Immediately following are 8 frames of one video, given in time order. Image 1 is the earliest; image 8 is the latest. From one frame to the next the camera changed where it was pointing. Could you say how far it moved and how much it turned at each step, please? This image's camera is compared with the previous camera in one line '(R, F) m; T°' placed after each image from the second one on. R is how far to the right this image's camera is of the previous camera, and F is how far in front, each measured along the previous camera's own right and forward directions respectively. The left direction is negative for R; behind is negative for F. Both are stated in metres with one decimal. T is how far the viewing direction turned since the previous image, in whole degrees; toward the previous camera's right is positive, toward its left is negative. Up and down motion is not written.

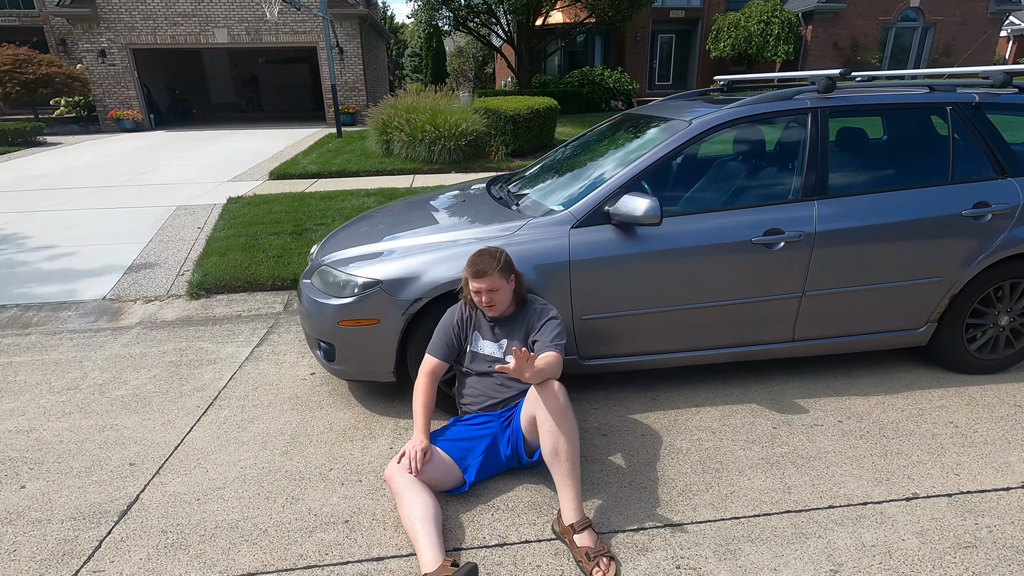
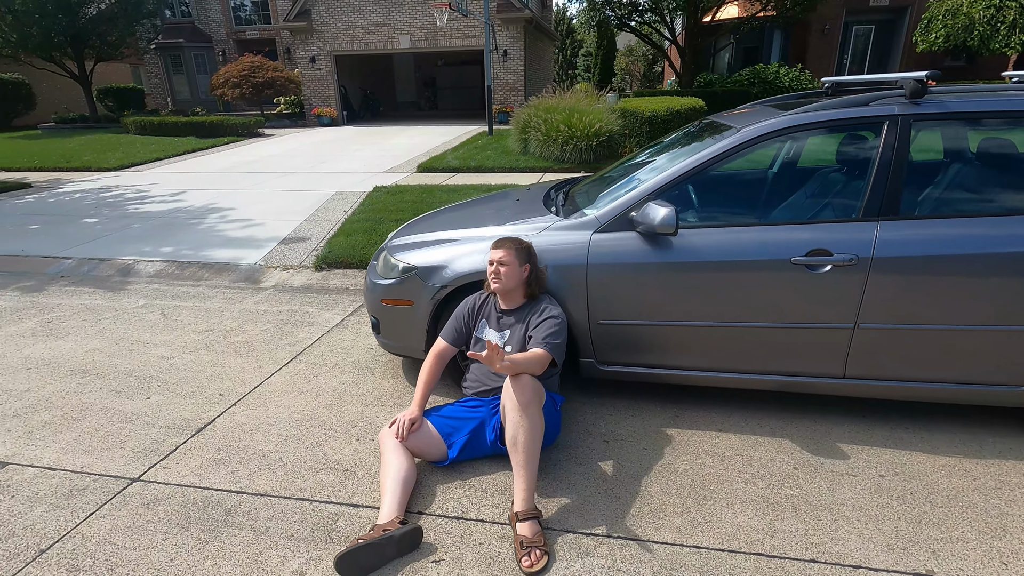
(+0.7, 0.0) m; -17°
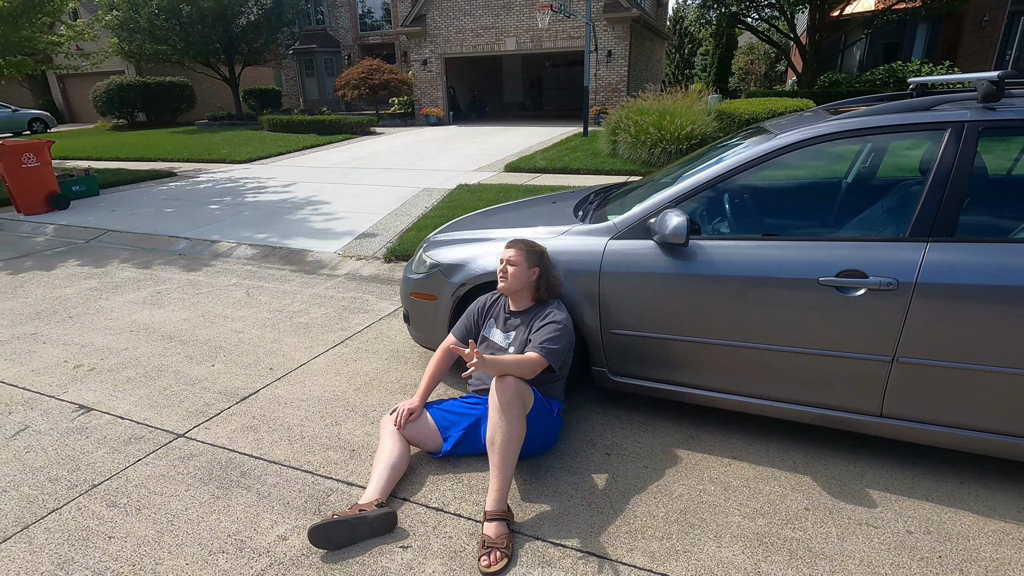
(+0.5, 0.0) m; -11°
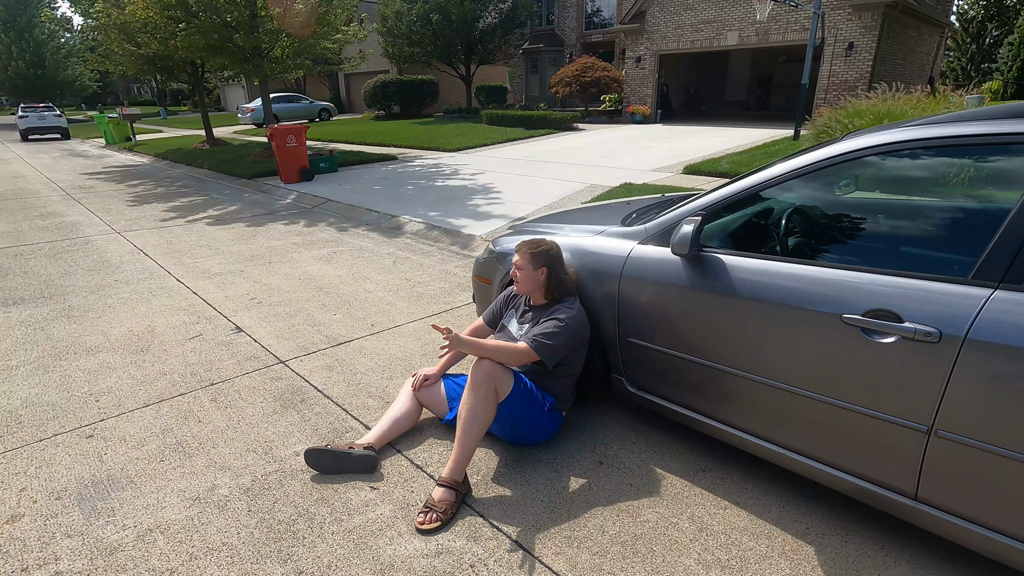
(+0.9, +0.1) m; -21°
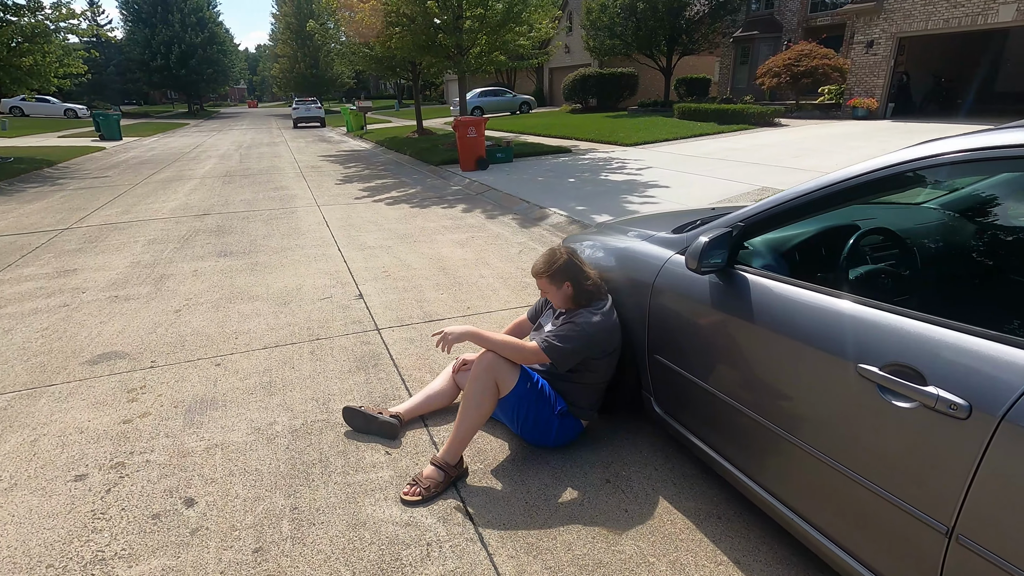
(+0.8, +0.1) m; -20°
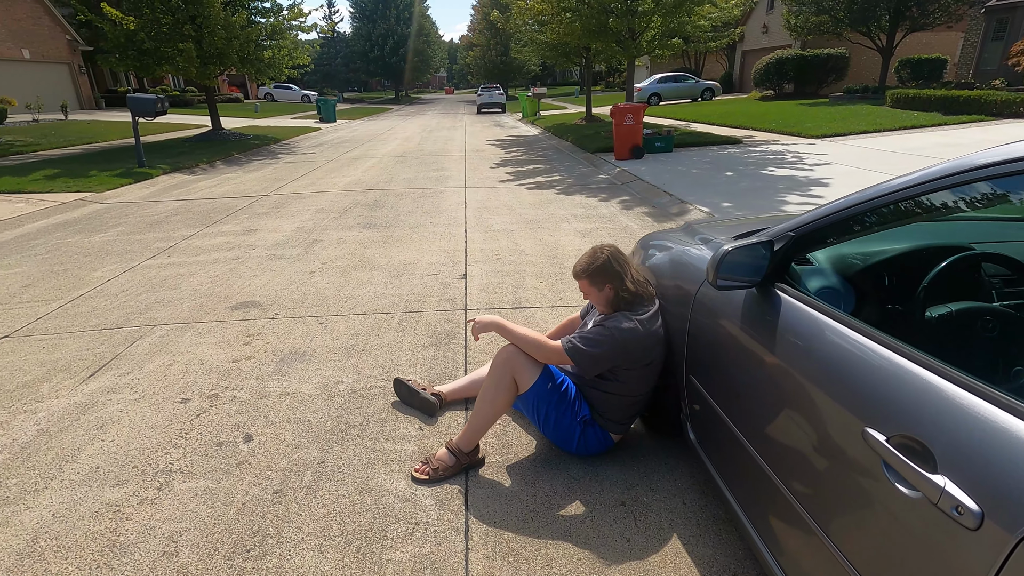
(+0.6, +0.2) m; -17°
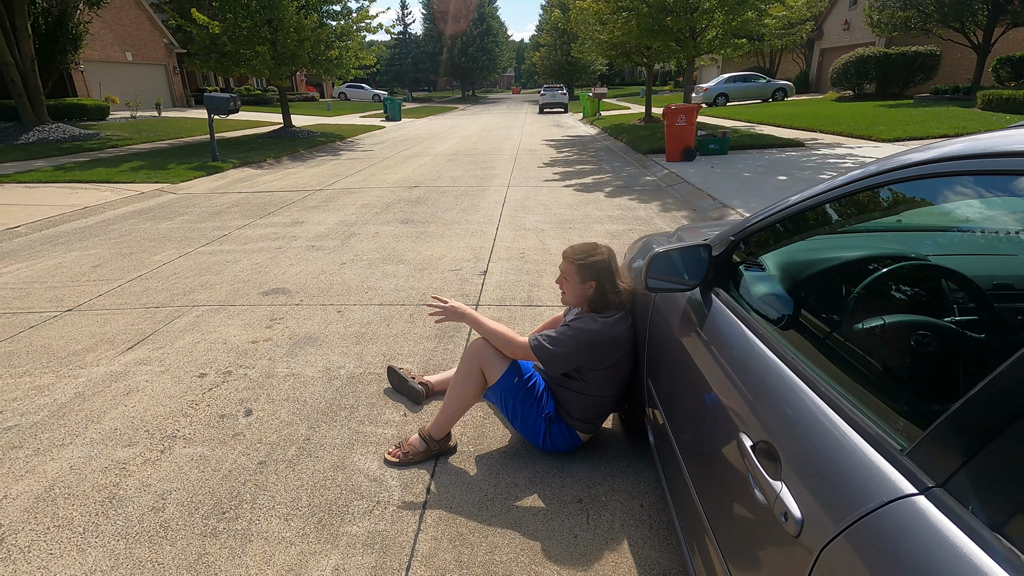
(+0.4, 0.0) m; -6°
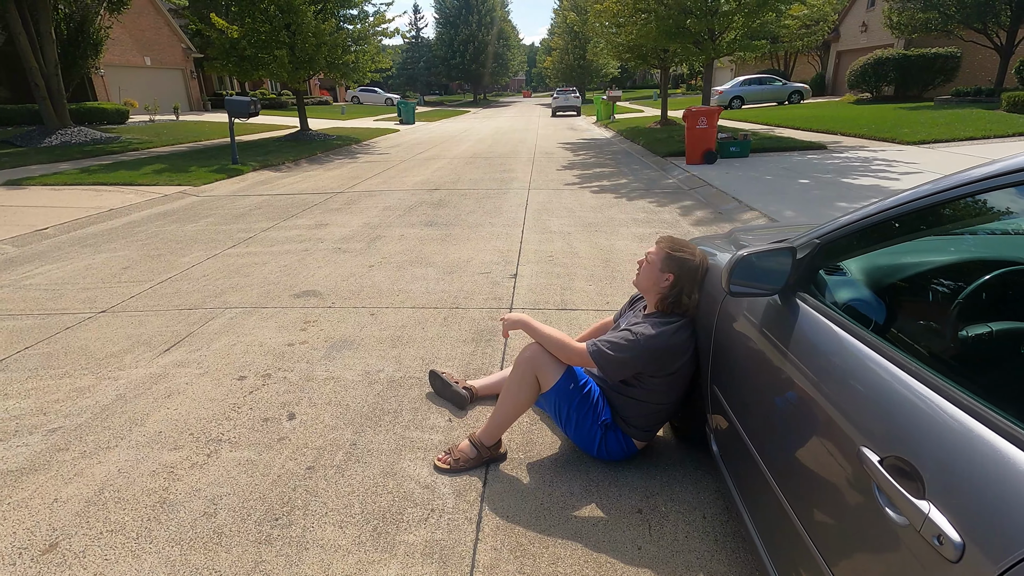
(-0.2, +0.1) m; -1°
